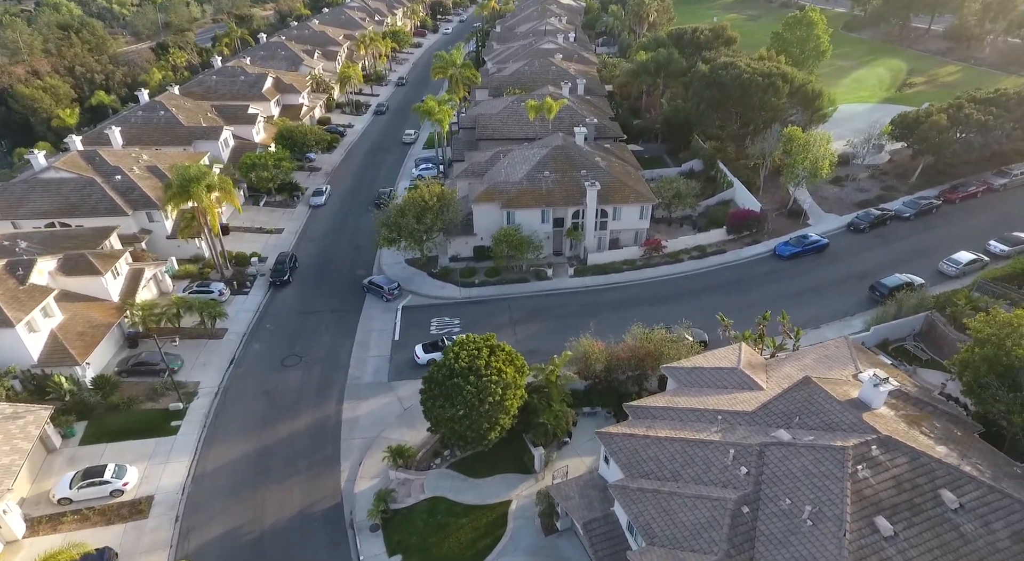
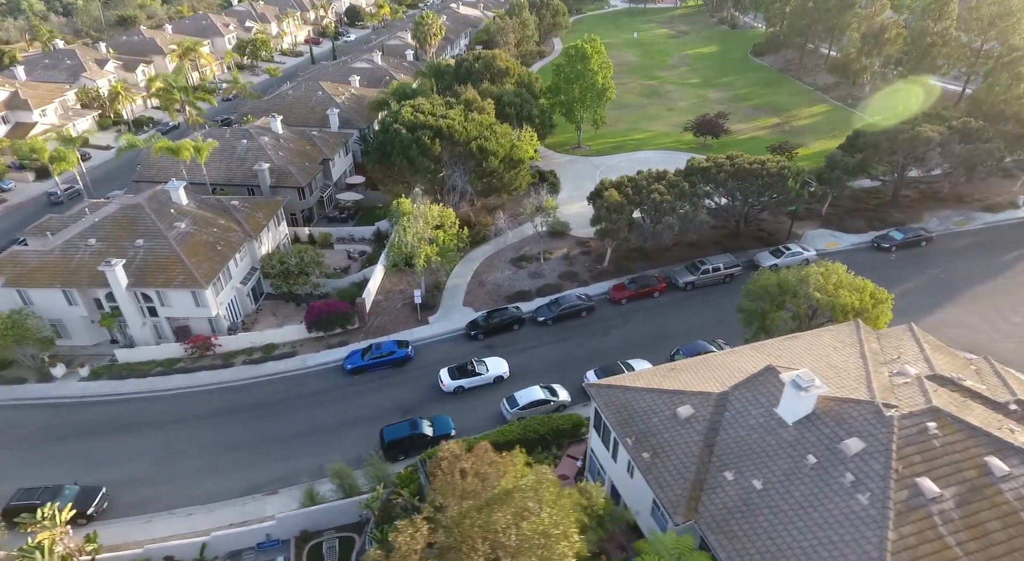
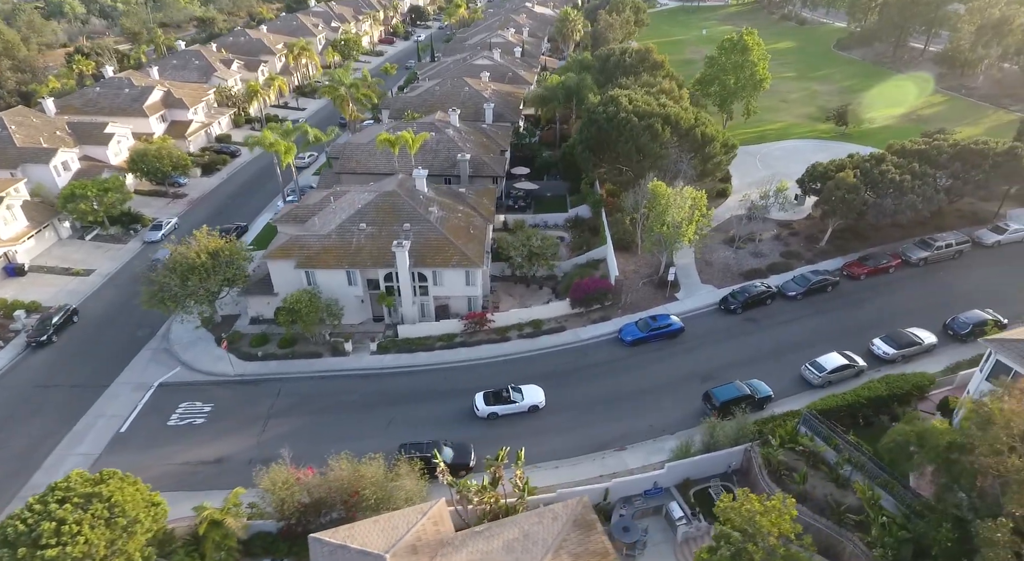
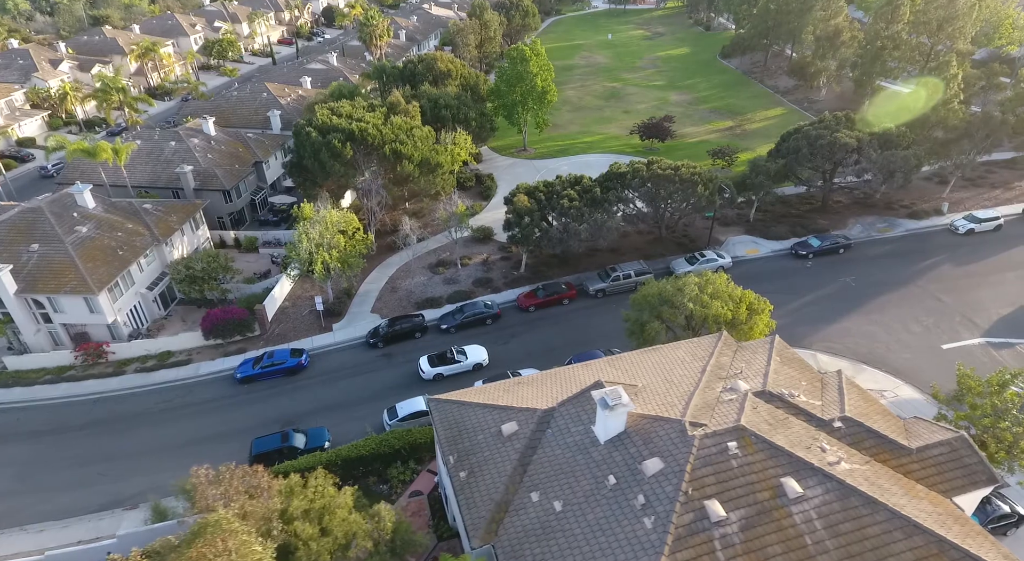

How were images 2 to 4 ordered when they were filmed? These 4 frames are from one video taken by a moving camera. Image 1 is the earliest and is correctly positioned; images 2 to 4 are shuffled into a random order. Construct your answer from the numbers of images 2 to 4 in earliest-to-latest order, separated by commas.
3, 2, 4
